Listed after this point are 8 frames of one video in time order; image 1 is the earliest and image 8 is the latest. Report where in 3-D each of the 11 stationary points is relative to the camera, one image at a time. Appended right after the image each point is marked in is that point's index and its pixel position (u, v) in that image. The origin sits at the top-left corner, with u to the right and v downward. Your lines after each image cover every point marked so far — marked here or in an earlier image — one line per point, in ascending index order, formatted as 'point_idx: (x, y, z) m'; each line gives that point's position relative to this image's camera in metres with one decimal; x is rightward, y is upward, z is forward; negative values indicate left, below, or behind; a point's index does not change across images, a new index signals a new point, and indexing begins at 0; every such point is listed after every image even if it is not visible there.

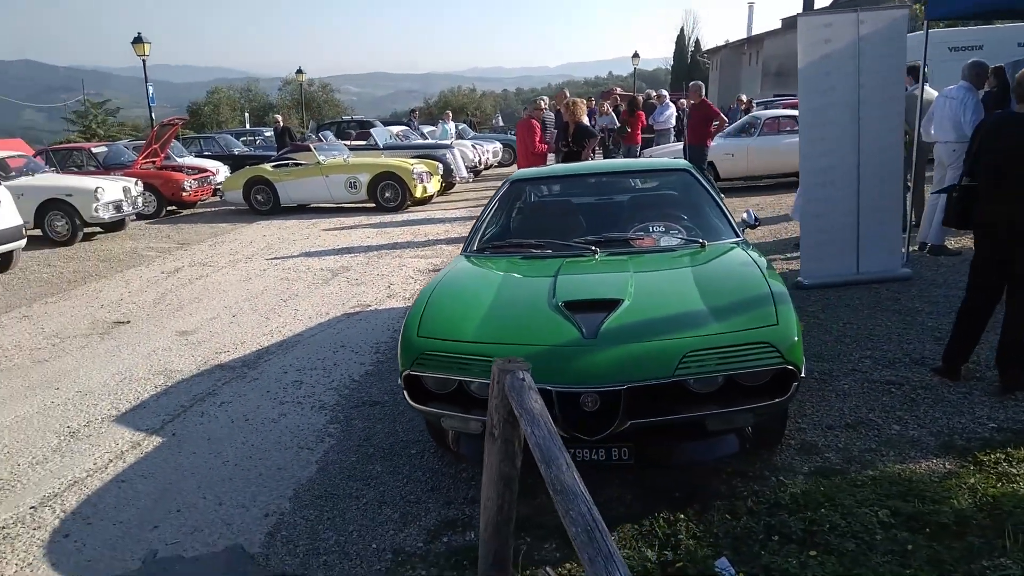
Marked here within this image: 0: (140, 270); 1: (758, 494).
0: (-4.7, +0.2, +10.0) m
1: (+1.0, -0.9, +3.3) m
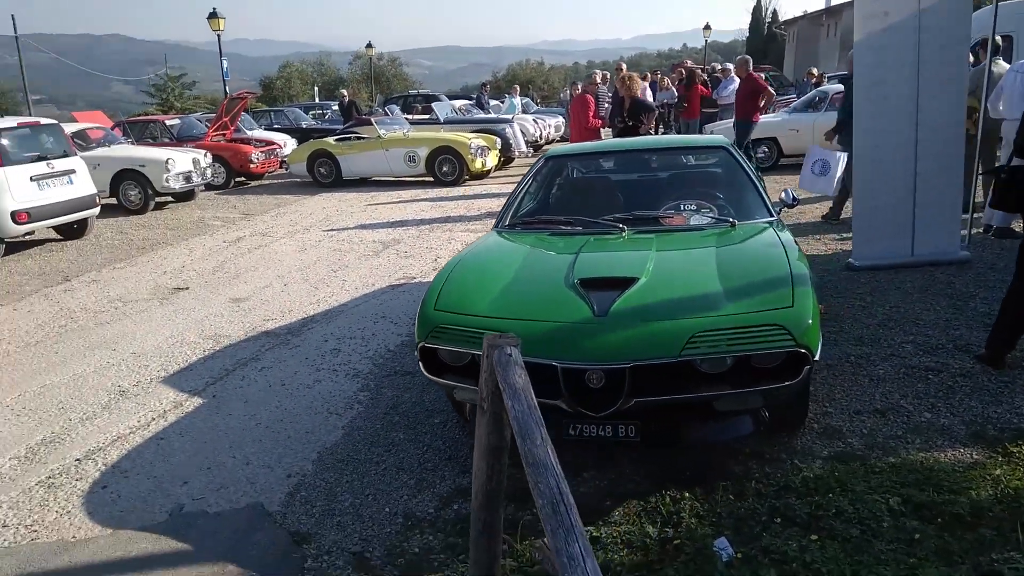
0: (-4.0, +0.6, +10.4) m
1: (+1.1, -0.8, +3.3) m
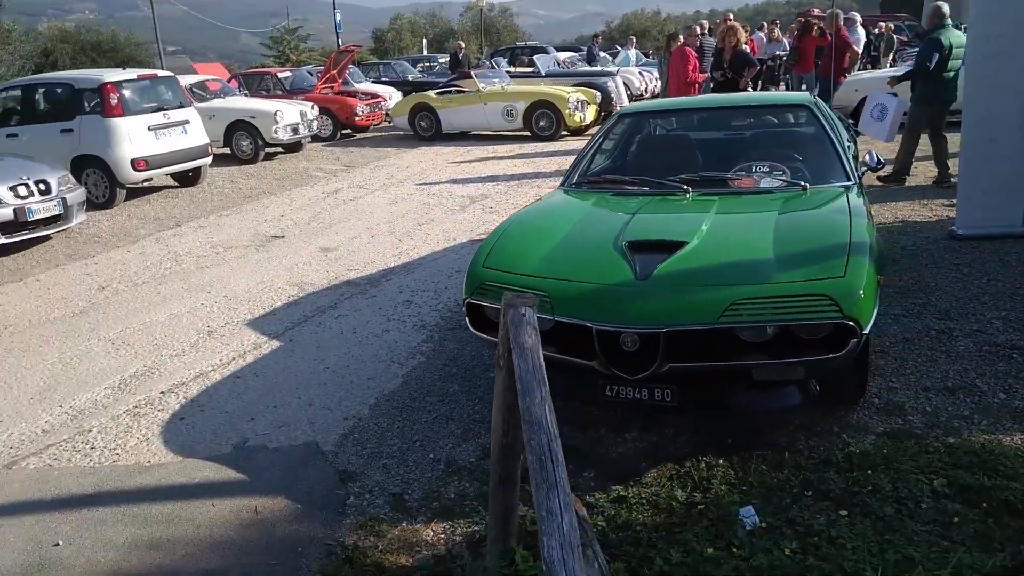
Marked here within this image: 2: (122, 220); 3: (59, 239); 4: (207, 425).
0: (-2.8, +1.3, +10.8) m
1: (+1.2, -0.7, +3.3) m
2: (-4.7, +0.8, +9.6) m
3: (-4.9, +0.5, +8.7) m
4: (-1.4, -0.6, +3.8) m
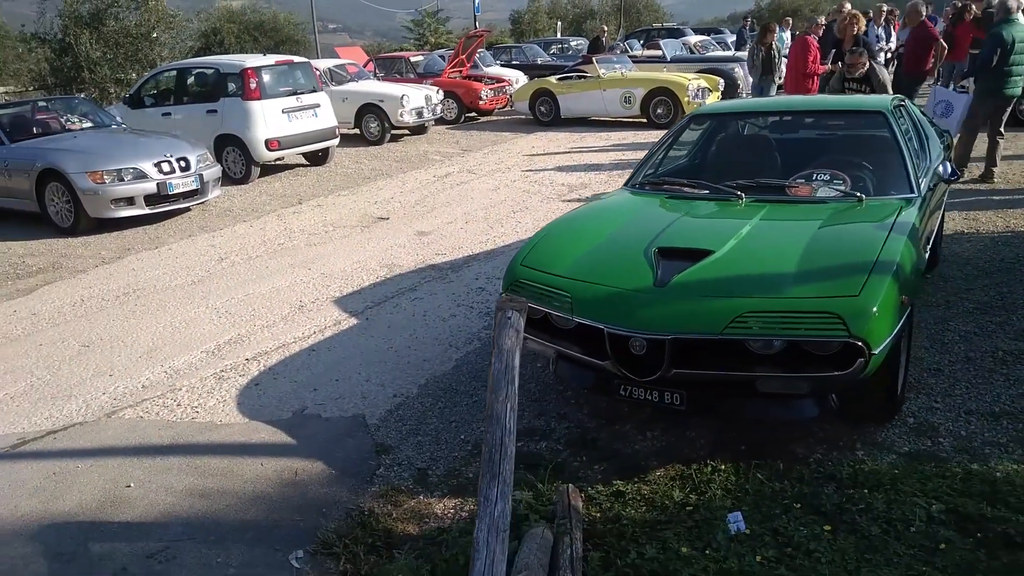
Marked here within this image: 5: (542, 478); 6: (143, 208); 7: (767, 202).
0: (-1.3, +1.6, +11.4) m
1: (+1.3, -0.7, +3.3) m
2: (-3.4, +1.2, +10.5) m
3: (-3.8, +0.9, +9.7) m
4: (-1.3, -0.6, +4.2) m
5: (+0.1, -0.8, +3.3) m
6: (-4.0, +0.9, +8.7) m
7: (+1.4, +0.5, +4.3) m
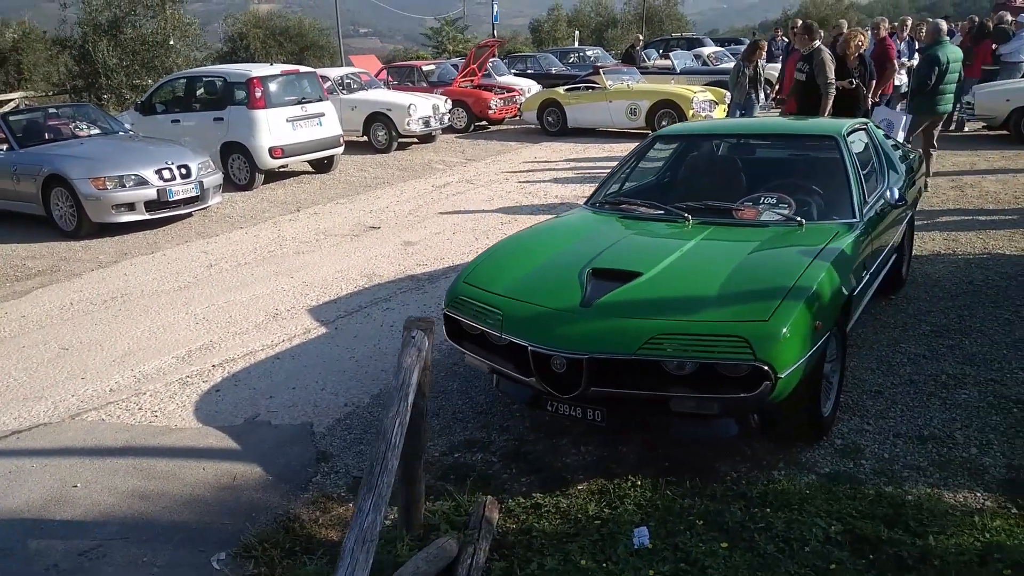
0: (-1.3, +1.5, +11.6) m
1: (+1.0, -0.8, +3.4) m
2: (-3.5, +1.2, +10.8) m
3: (-3.9, +0.9, +9.9) m
4: (-1.5, -0.6, +4.4) m
5: (-0.2, -0.9, +3.4) m
6: (-4.1, +0.8, +9.0) m
7: (+1.1, +0.4, +4.4) m
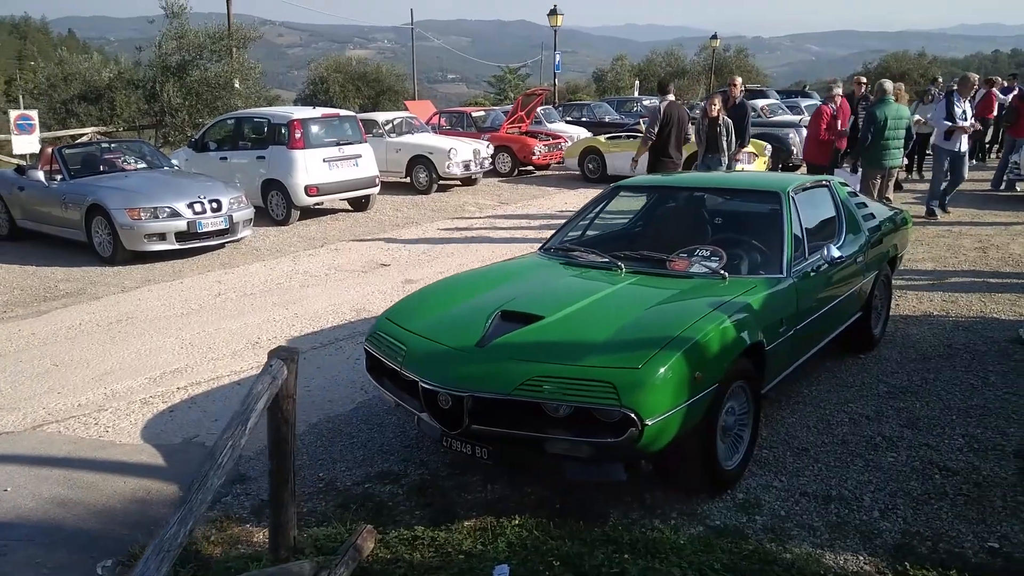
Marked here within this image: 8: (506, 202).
0: (-1.0, +1.0, +11.9) m
1: (+0.5, -1.0, +3.4) m
2: (-3.2, +0.7, +11.3) m
3: (-3.7, +0.5, +10.5) m
4: (-1.9, -0.8, +4.7) m
5: (-0.7, -1.0, +3.5) m
6: (-4.0, +0.5, +9.5) m
7: (+0.7, +0.1, +4.4) m
8: (-0.1, +1.5, +13.9) m
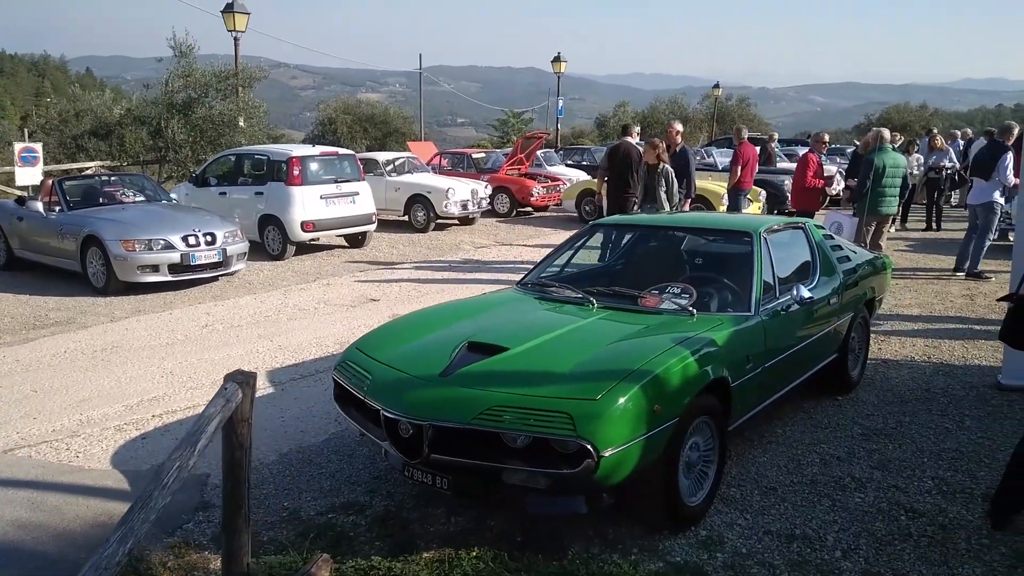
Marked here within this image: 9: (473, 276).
0: (-1.1, +0.4, +12.0) m
1: (+0.3, -1.2, +3.4) m
2: (-3.3, +0.3, +11.3) m
3: (-3.8, +0.1, +10.5) m
4: (-2.1, -0.9, +4.7) m
5: (-0.9, -1.1, +3.5) m
6: (-4.1, +0.1, +9.6) m
7: (+0.6, -0.1, +4.5) m
8: (-0.2, +0.8, +14.0) m
9: (-0.5, +0.2, +10.6) m
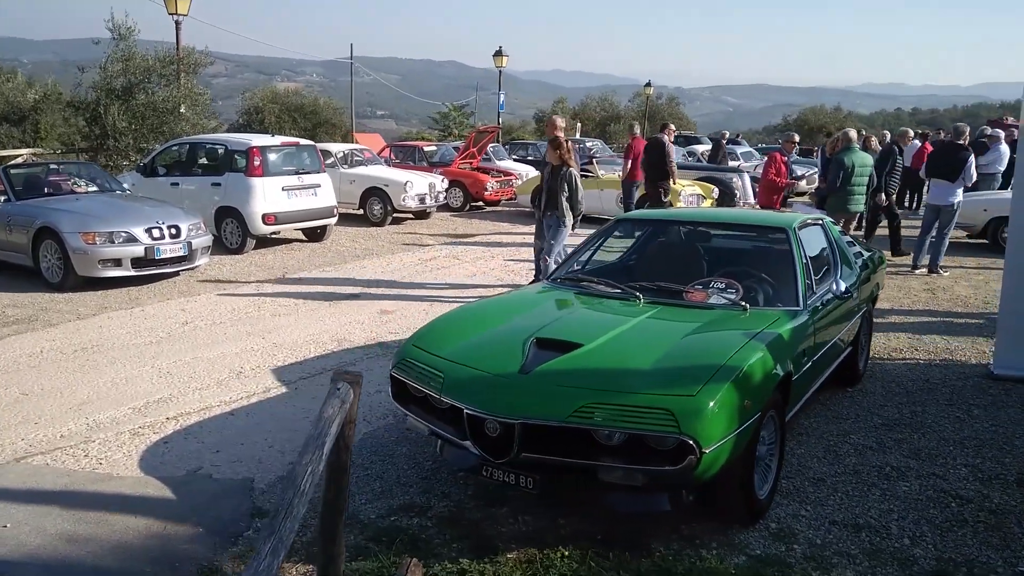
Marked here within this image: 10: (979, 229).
0: (-1.5, +0.5, +11.8) m
1: (+0.7, -1.1, +3.4) m
2: (-3.7, +0.3, +10.9) m
3: (-4.1, +0.1, +10.1) m
4: (-1.8, -0.9, +4.4) m
5: (-0.5, -1.1, +3.4) m
6: (-4.4, +0.2, +9.1) m
7: (+0.9, -0.1, +4.5) m
8: (-0.9, +0.9, +13.9) m
9: (-0.8, +0.2, +10.5) m
10: (+7.4, +0.9, +12.7) m
